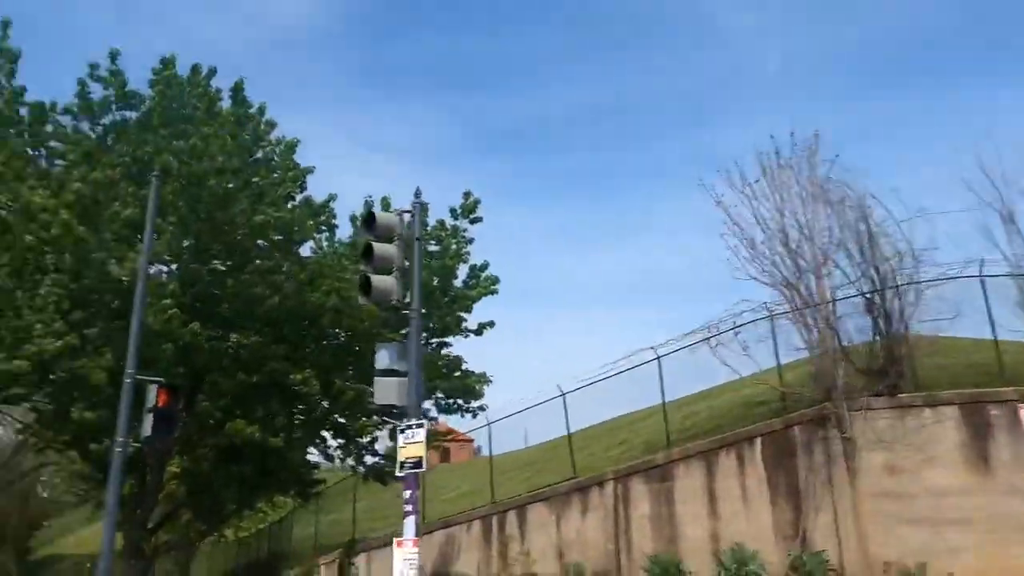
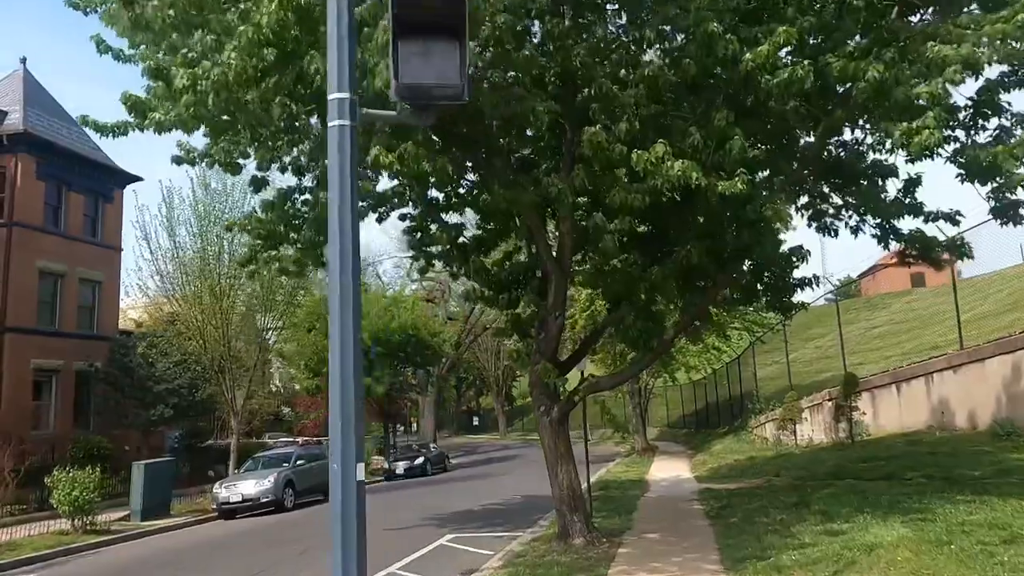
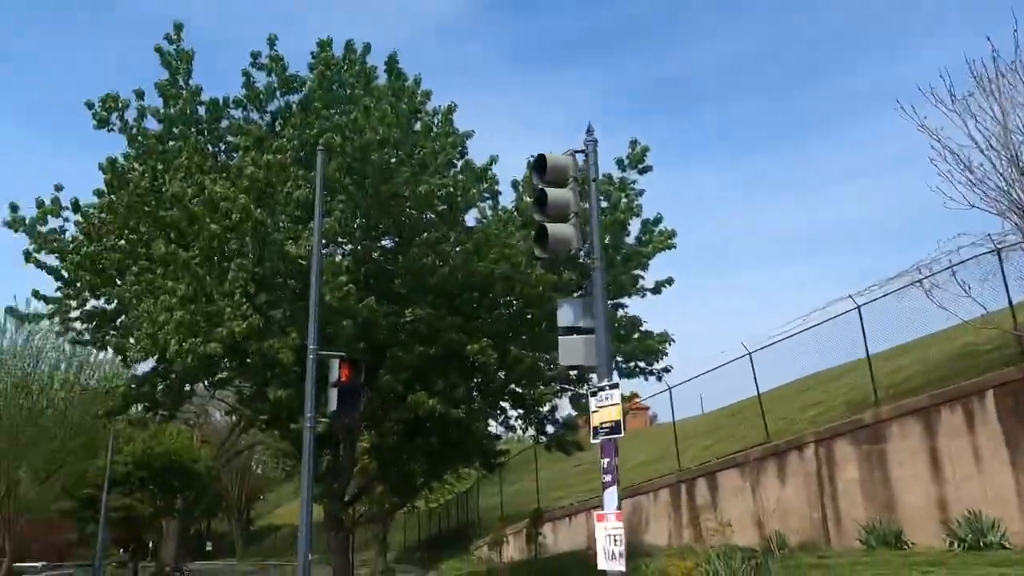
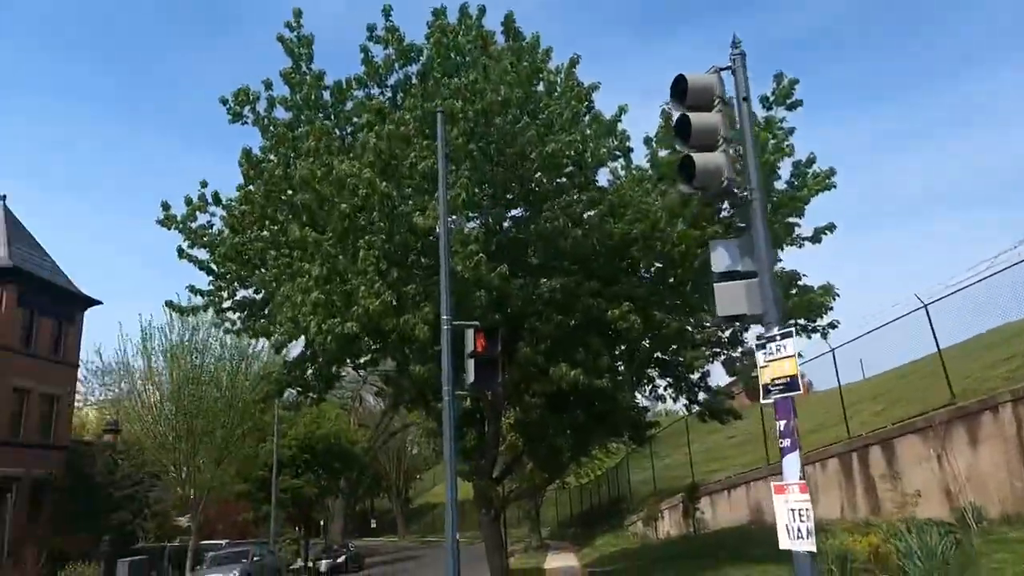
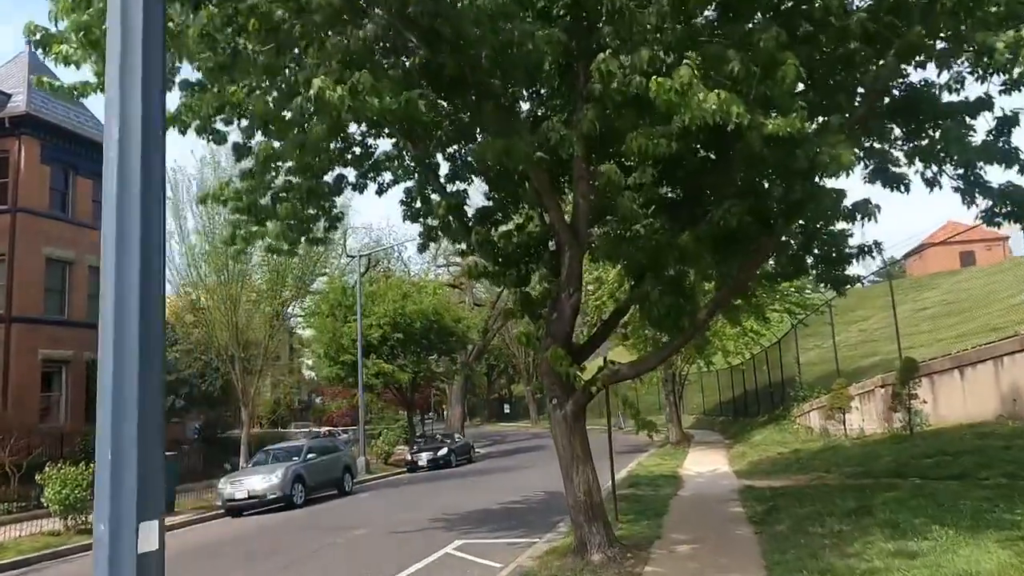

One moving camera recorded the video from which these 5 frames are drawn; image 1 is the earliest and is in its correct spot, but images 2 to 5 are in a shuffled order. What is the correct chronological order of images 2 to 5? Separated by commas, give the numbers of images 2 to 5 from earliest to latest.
3, 4, 2, 5
